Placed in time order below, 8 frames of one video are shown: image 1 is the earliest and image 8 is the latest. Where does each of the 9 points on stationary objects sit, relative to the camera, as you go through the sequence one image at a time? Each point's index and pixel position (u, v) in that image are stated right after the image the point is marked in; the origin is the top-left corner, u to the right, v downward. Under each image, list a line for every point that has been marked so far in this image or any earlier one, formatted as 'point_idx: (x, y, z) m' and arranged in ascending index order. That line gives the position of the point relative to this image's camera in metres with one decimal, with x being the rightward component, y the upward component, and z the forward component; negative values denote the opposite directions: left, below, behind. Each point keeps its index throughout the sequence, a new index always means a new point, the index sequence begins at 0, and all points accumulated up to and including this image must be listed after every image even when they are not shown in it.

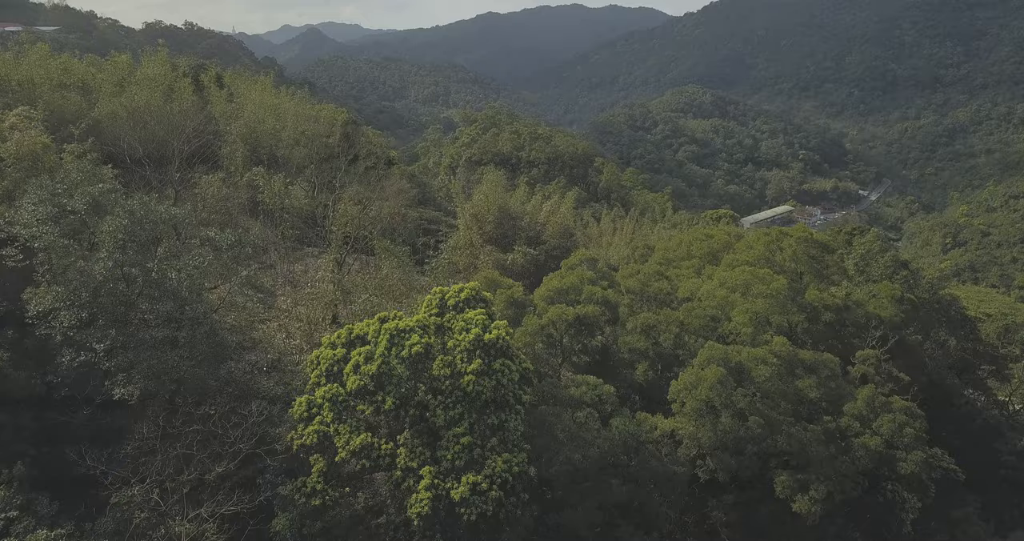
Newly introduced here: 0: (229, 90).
0: (-5.6, +3.5, +14.9) m
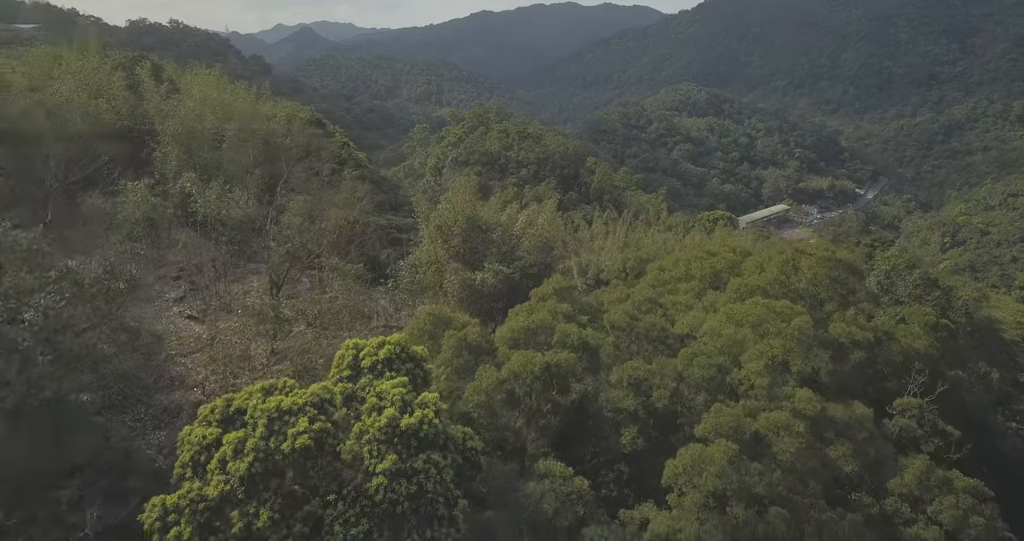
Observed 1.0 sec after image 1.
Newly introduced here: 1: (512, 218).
0: (-6.0, +3.2, +13.3) m
1: (0.0, +0.8, +11.2) m
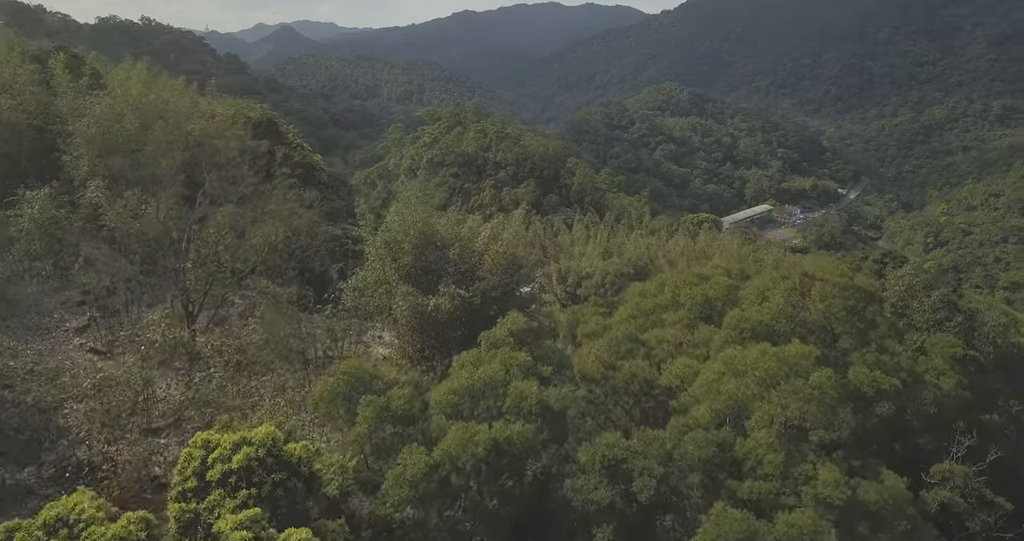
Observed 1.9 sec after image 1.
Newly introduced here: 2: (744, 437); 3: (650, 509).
0: (-6.5, +2.9, +11.8) m
1: (-0.5, +0.5, +9.8) m
2: (+1.6, -1.1, +5.3) m
3: (+0.9, -1.6, +5.0) m
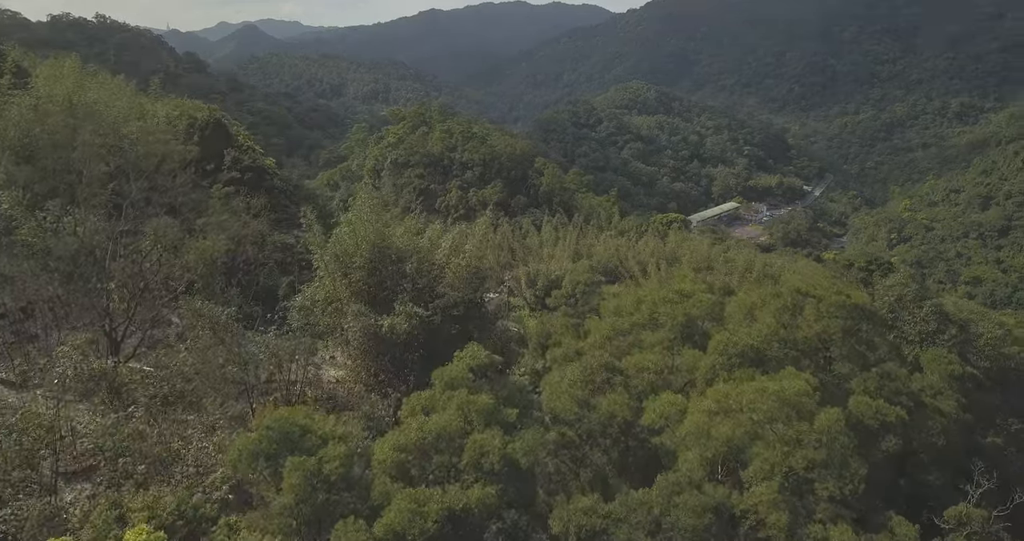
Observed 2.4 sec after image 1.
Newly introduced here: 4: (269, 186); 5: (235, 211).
0: (-7.1, +2.7, +10.9) m
1: (-0.9, +0.3, +9.1) m
2: (+1.4, -1.3, +4.6) m
3: (+0.7, -1.7, +4.4) m
4: (-4.5, +1.6, +14.2) m
5: (-4.1, +0.9, +11.2) m
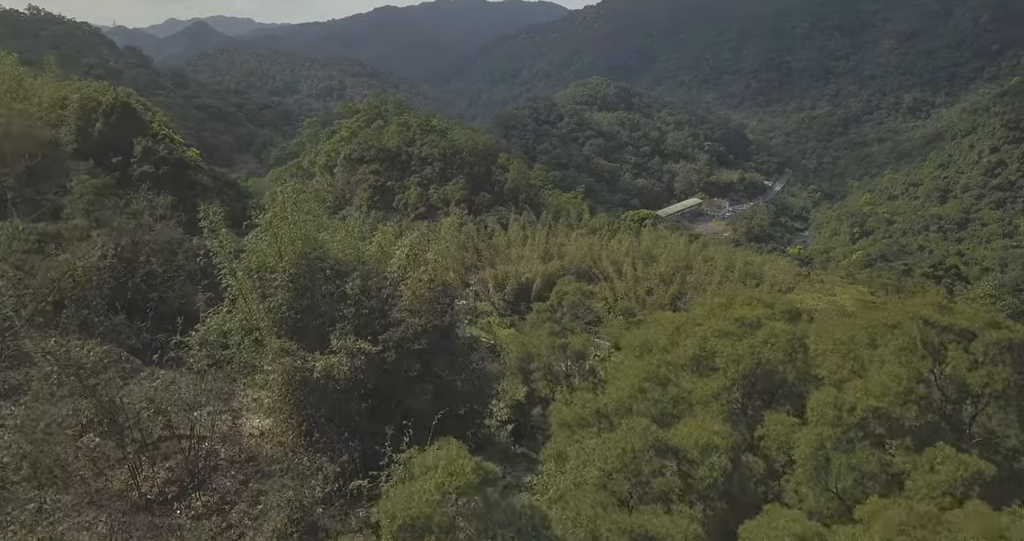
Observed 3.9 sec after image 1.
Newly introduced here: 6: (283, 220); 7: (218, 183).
0: (-7.4, +2.5, +8.4) m
1: (-1.1, +0.2, +7.0) m
2: (+1.4, -1.4, +2.6) m
3: (+0.7, -1.9, +2.4) m
4: (-5.0, +1.4, +11.9) m
5: (-4.4, +0.7, +8.9) m
6: (-1.9, +0.4, +6.3) m
7: (-5.1, +1.5, +13.0) m
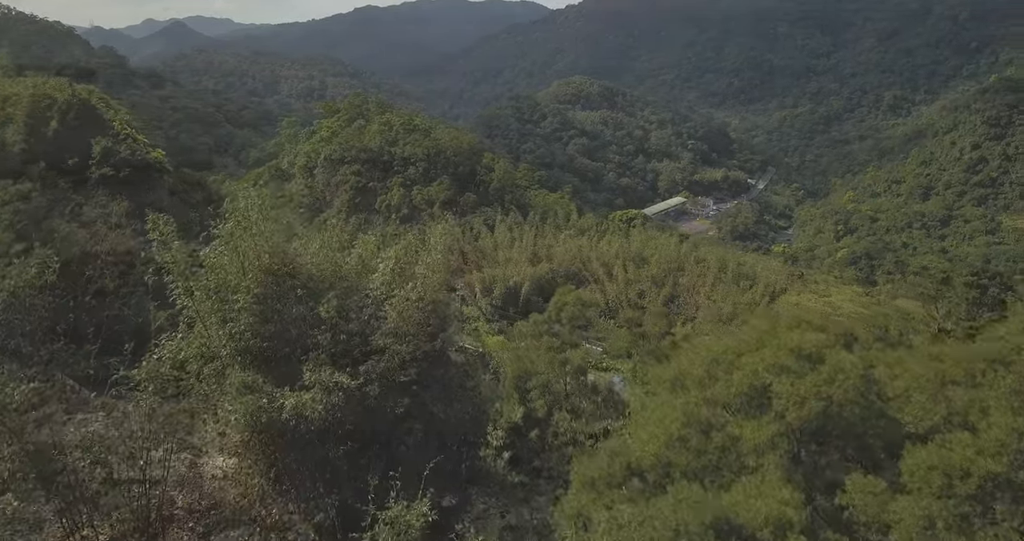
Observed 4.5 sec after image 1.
0: (-7.5, +2.3, +7.5) m
1: (-1.2, +0.1, +6.1) m
2: (+1.5, -1.5, +1.9) m
3: (+0.8, -2.0, +1.6) m
4: (-5.2, +1.3, +11.0) m
5: (-4.5, +0.5, +8.0) m
6: (-1.9, +0.3, +5.5) m
7: (-5.2, +1.4, +12.1) m
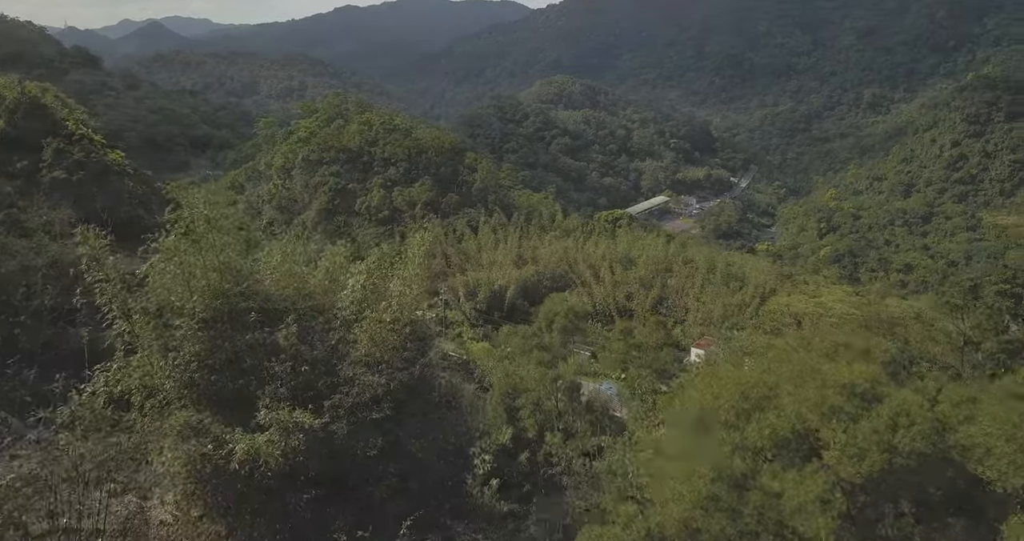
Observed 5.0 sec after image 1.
0: (-7.6, +2.1, +6.6) m
1: (-1.2, 0.0, +5.5) m
2: (+1.5, -1.6, +1.2) m
3: (+0.9, -2.1, +0.9) m
4: (-5.4, +1.1, +10.2) m
5: (-4.6, +0.4, +7.3) m
6: (-2.0, +0.1, +4.8) m
7: (-5.5, +1.2, +11.4) m
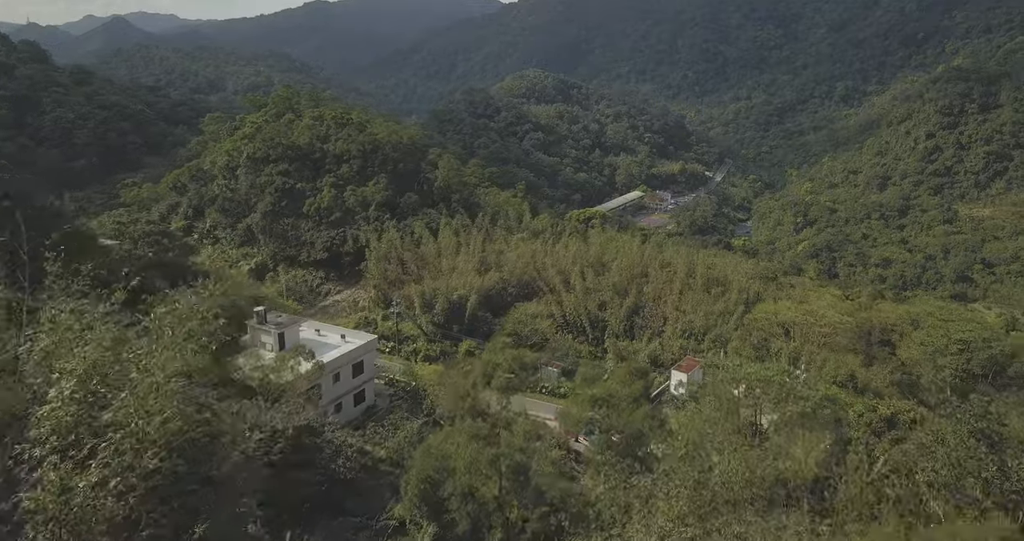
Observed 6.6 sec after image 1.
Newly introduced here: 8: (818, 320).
0: (-8.2, +1.7, +4.2) m
1: (-1.8, -0.3, +3.2) m
2: (+1.1, -1.9, -0.9) m
3: (+0.5, -2.4, -1.2) m
4: (-6.1, +0.8, +7.8) m
5: (-5.2, 0.0, +4.9) m
6: (-2.5, -0.2, +2.5) m
7: (-6.2, +0.9, +9.0) m
8: (+7.5, -1.2, +18.6) m
